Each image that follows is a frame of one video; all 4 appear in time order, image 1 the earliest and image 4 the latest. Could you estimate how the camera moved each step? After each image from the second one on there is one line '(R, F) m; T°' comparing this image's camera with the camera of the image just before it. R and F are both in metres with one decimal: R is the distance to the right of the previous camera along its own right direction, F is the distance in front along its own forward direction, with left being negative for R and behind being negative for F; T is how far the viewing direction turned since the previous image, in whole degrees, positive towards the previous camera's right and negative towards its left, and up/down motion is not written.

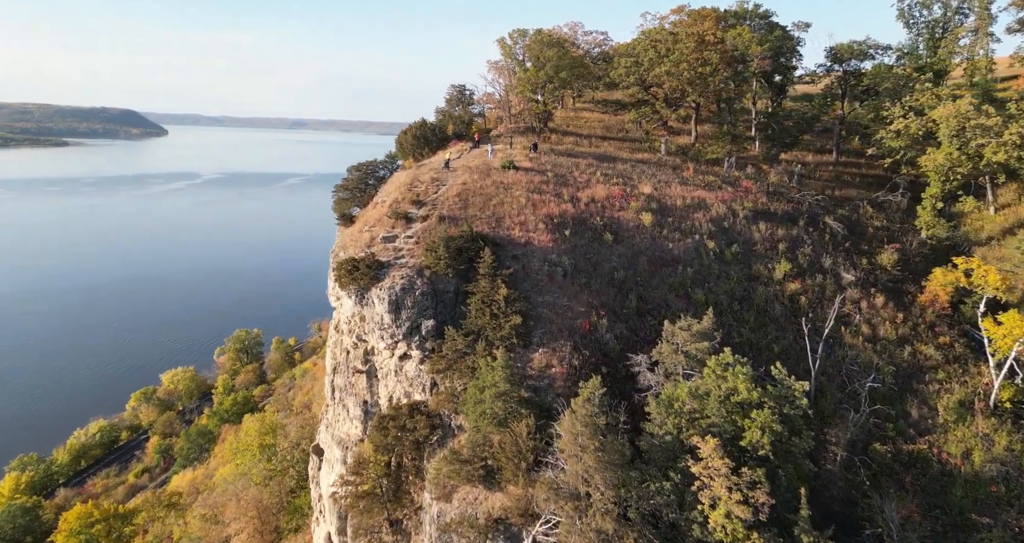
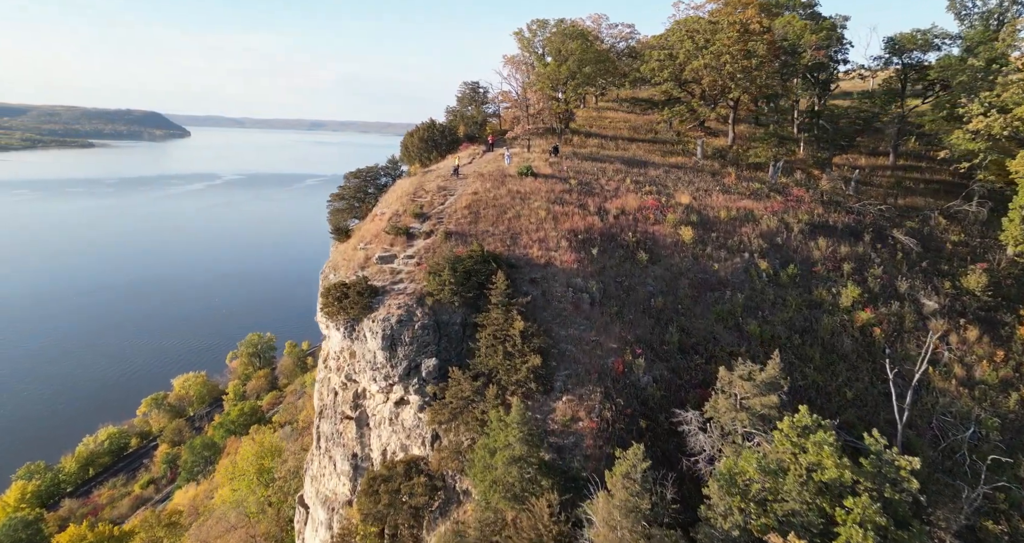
(-0.1, +4.8) m; -1°
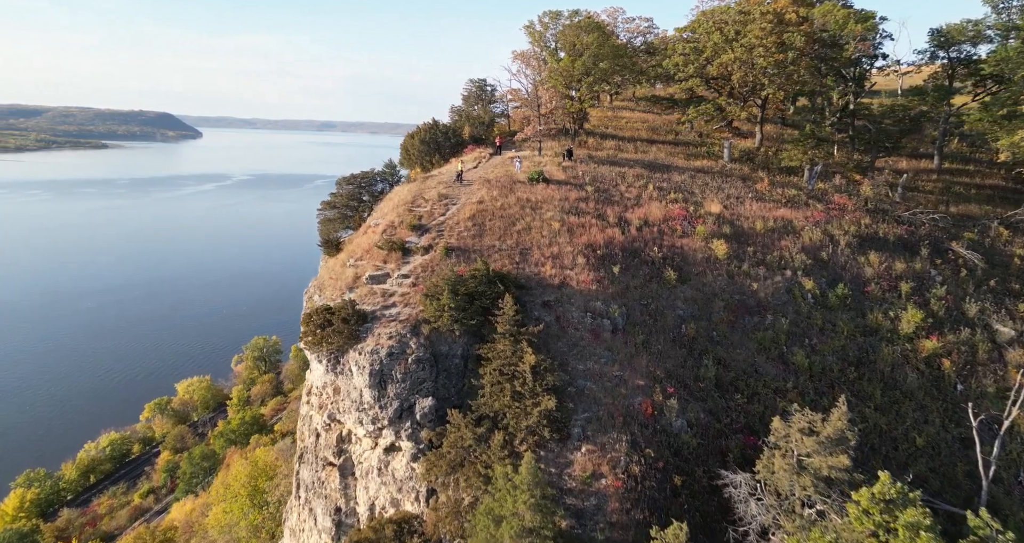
(-0.1, +3.5) m; -1°
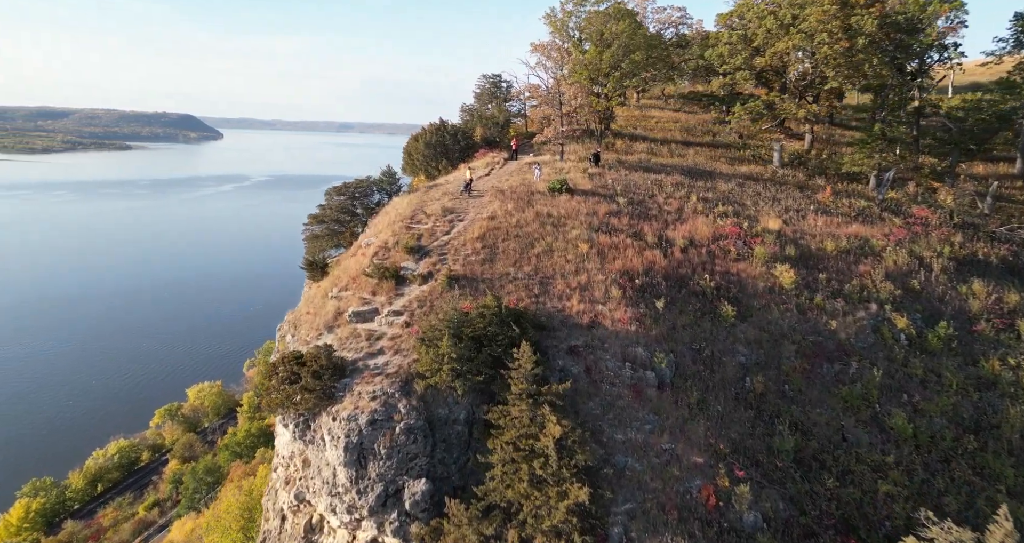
(-0.1, +4.8) m; -1°
